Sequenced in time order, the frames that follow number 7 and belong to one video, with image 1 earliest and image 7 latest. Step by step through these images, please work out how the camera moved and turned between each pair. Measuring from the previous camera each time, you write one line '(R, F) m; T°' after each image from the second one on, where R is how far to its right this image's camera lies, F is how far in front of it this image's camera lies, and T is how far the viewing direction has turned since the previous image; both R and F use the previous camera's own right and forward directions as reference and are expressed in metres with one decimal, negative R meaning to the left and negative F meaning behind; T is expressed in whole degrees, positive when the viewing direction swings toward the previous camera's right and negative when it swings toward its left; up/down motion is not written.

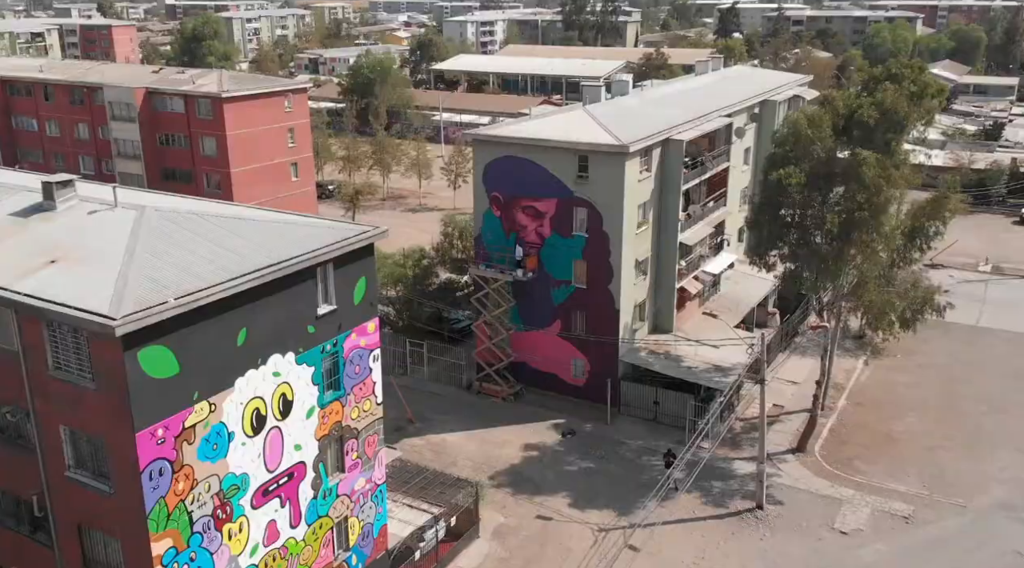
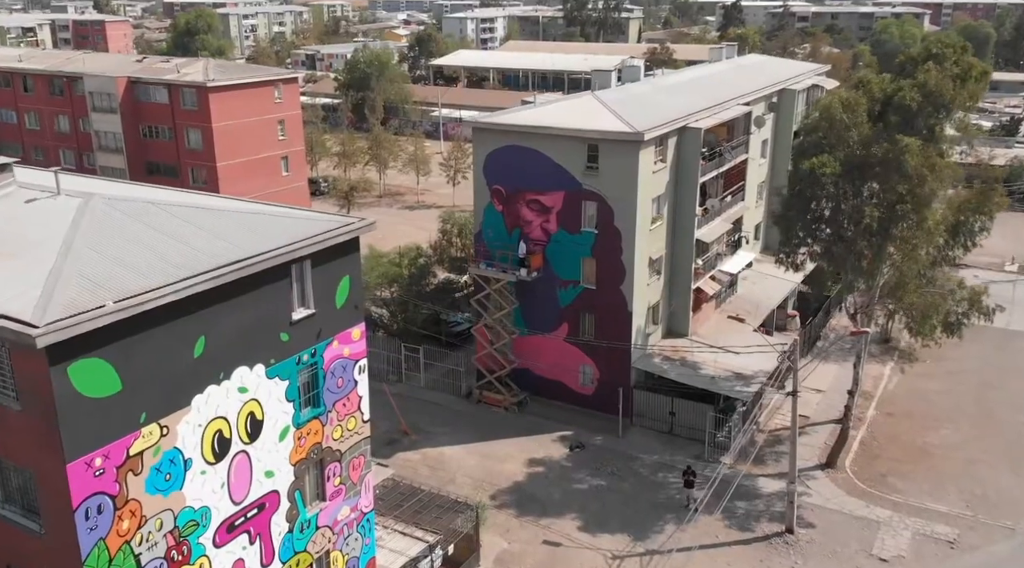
(-0.1, +3.3) m; 0°
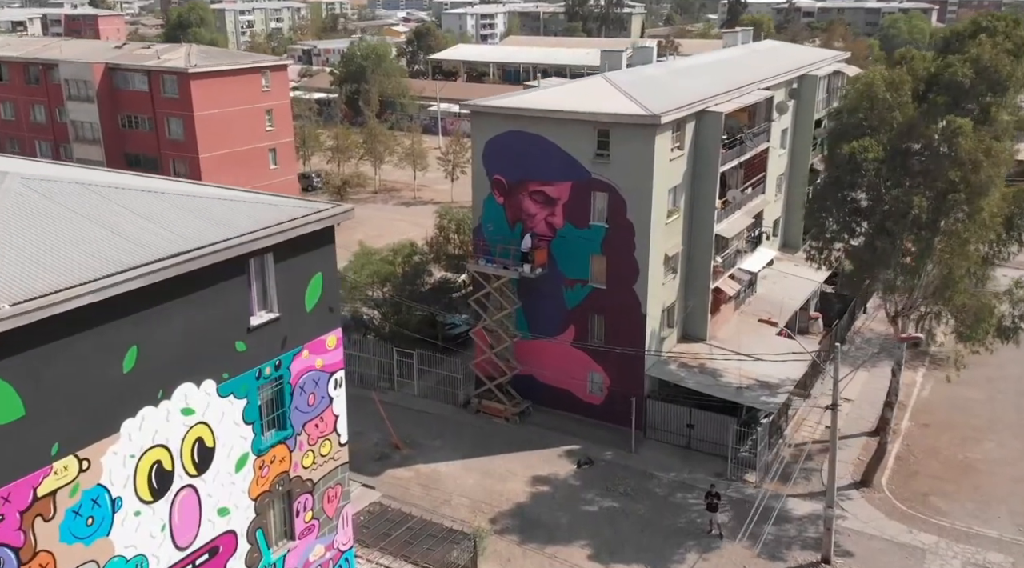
(-0.1, +3.5) m; 0°
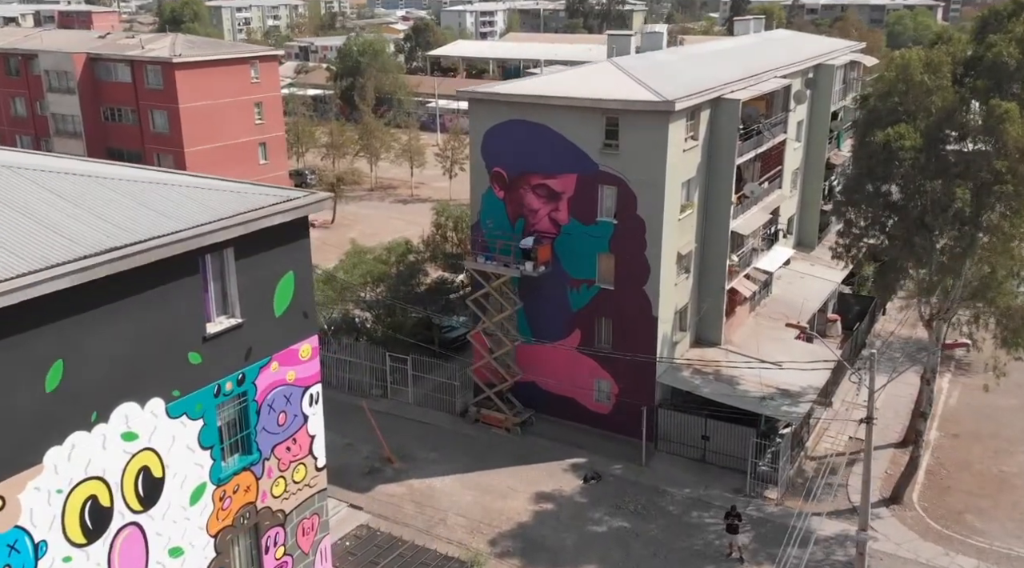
(0.0, +2.5) m; 0°
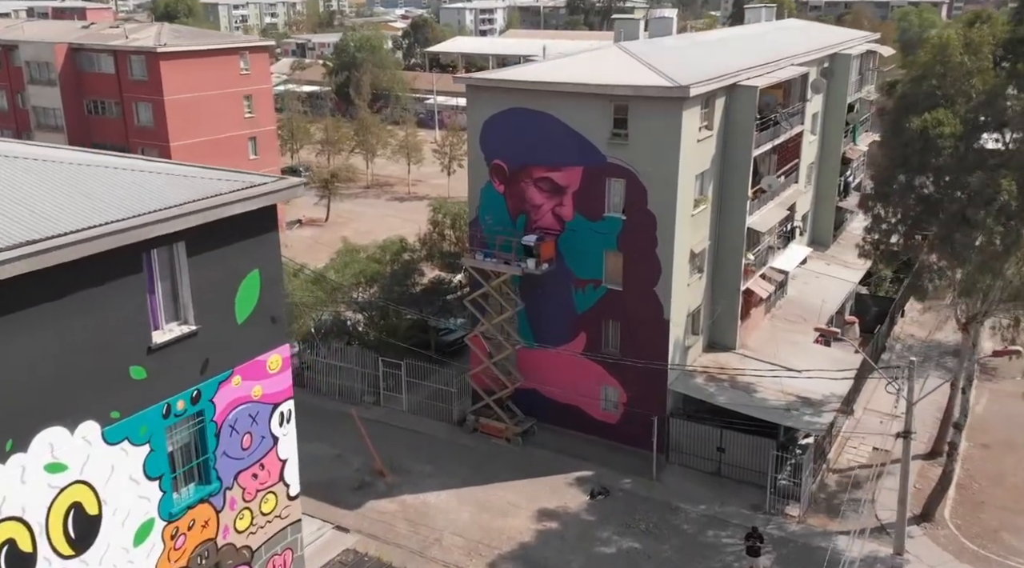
(0.0, +2.3) m; 0°
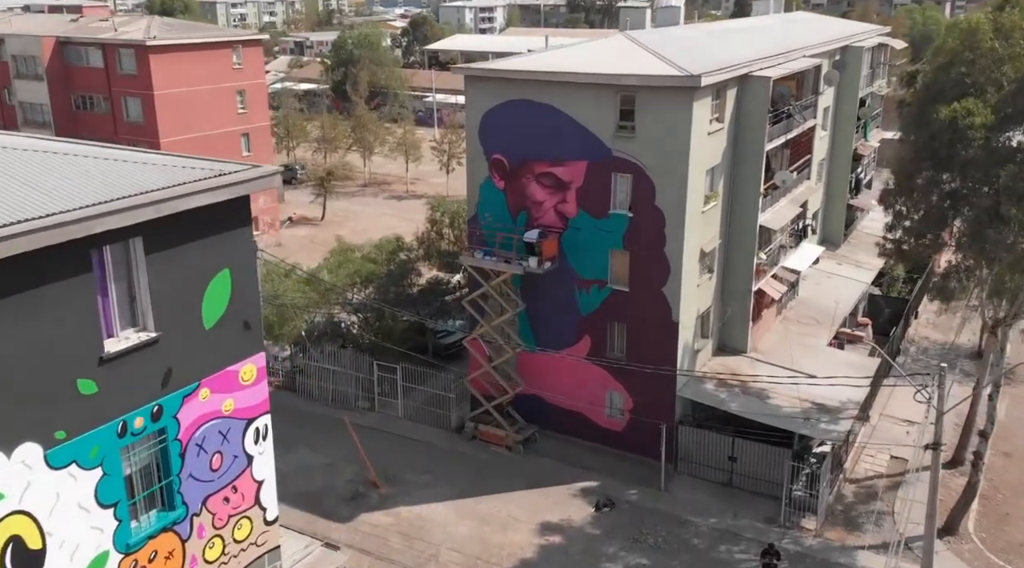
(0.0, +1.5) m; 0°
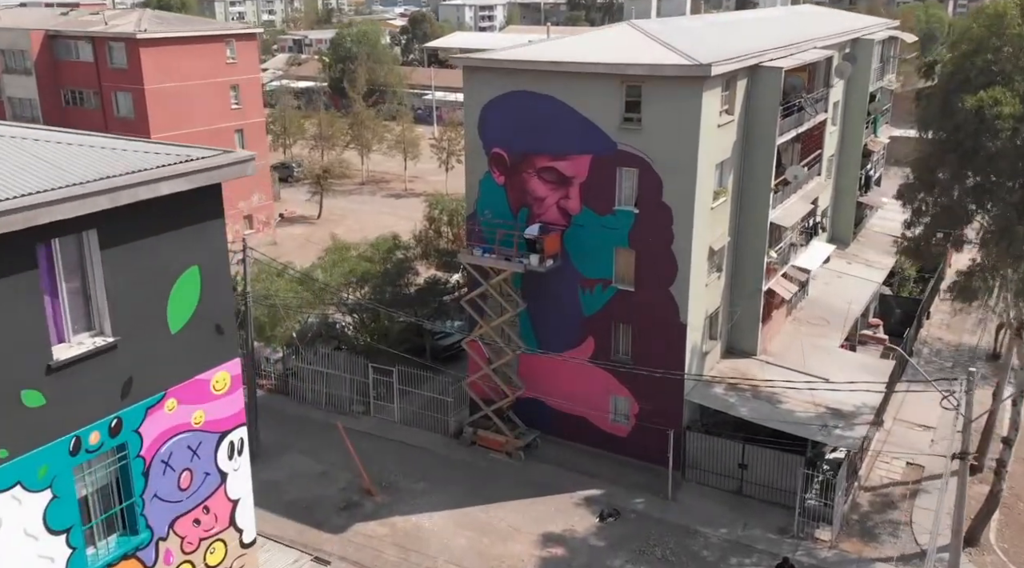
(0.0, +1.2) m; 0°
